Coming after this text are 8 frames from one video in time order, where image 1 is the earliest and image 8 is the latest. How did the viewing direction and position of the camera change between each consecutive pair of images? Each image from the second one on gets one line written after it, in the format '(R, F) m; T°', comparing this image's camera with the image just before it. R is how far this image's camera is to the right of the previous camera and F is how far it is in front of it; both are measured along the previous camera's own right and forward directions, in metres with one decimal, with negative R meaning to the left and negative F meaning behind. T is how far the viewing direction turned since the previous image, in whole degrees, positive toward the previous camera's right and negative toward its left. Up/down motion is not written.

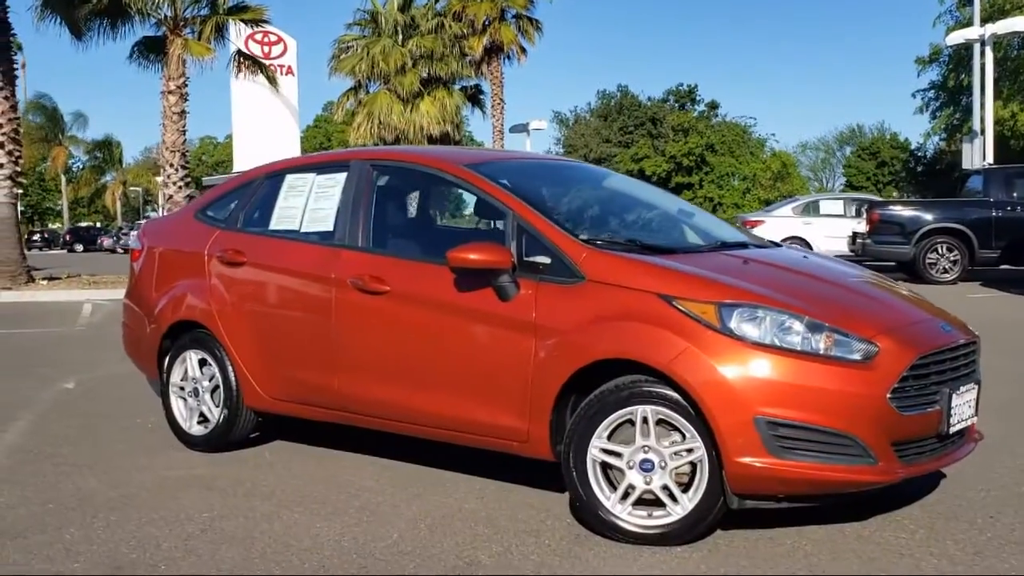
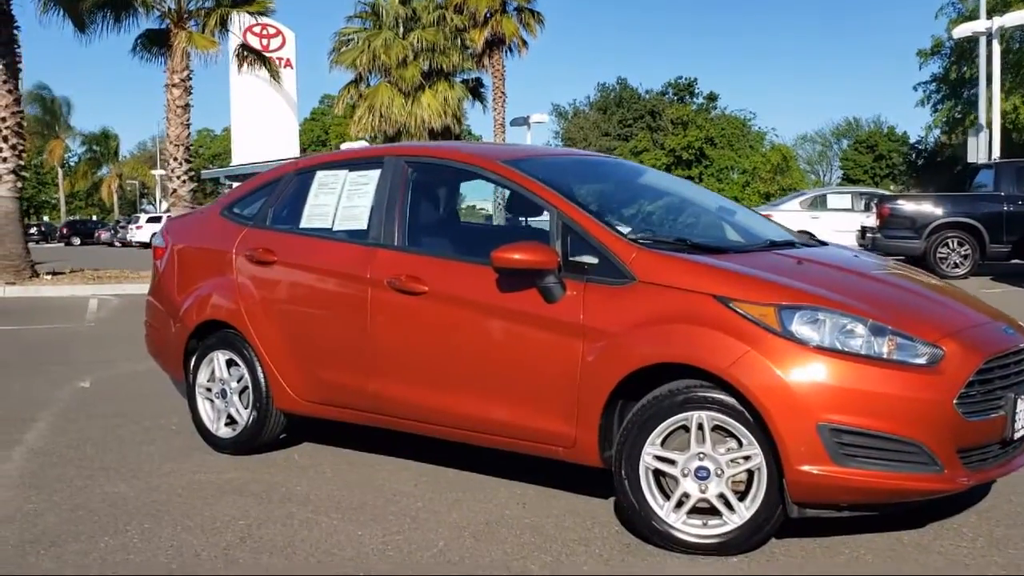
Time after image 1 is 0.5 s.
(-0.2, +0.1) m; 0°
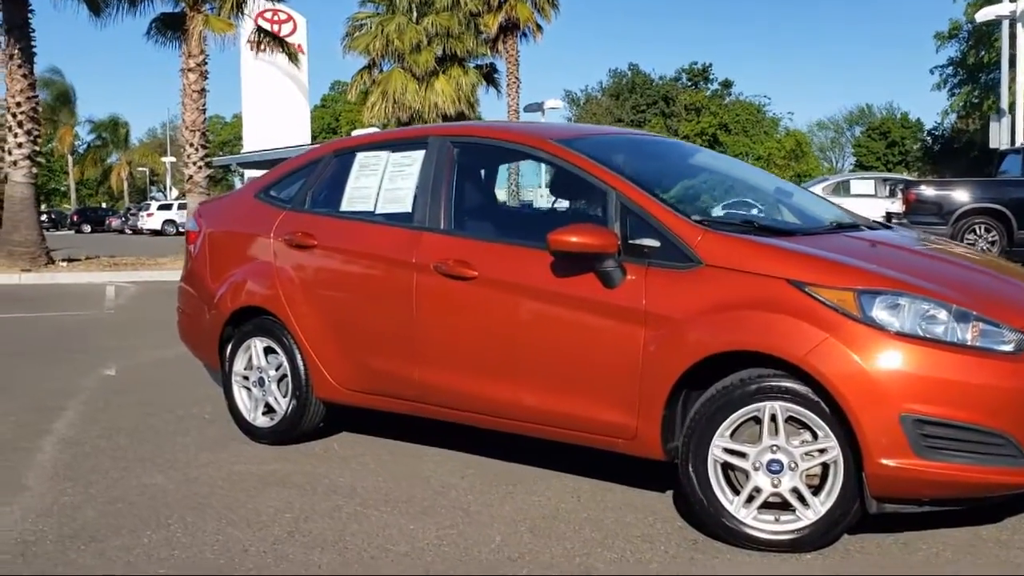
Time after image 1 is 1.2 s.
(-0.2, +0.2) m; 0°
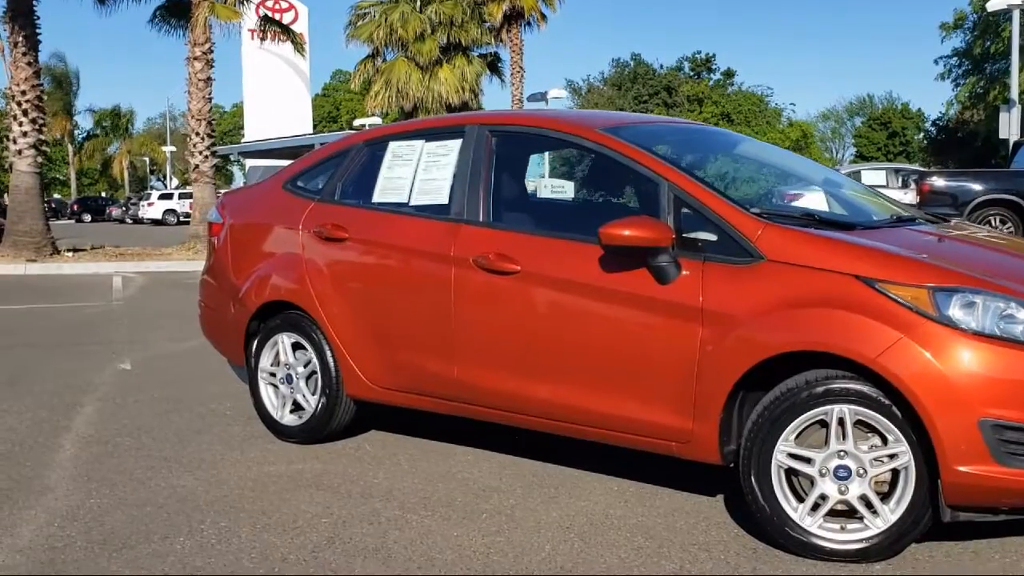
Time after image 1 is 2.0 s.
(-0.2, +0.2) m; 0°
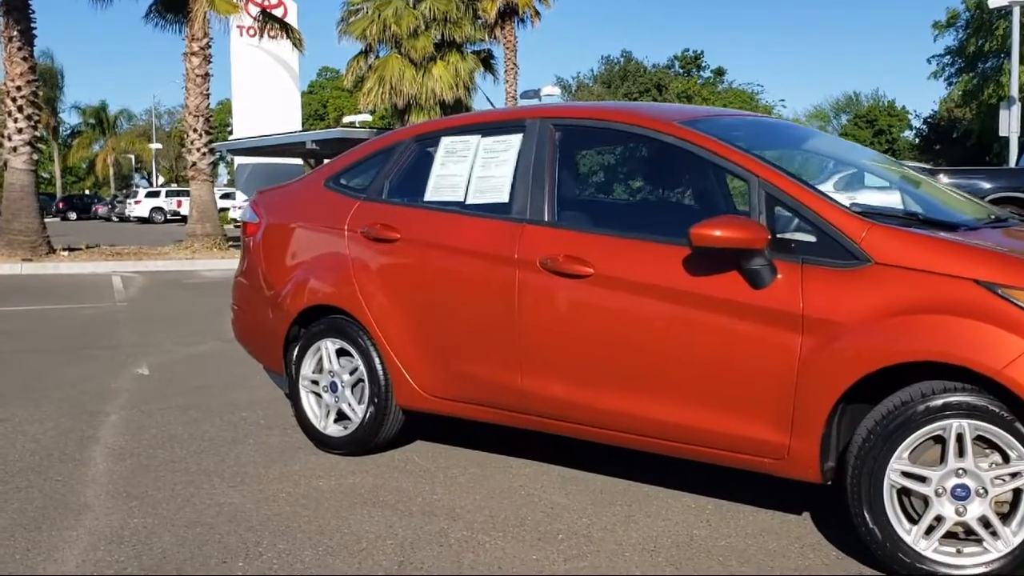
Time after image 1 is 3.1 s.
(-0.3, +0.3) m; +1°
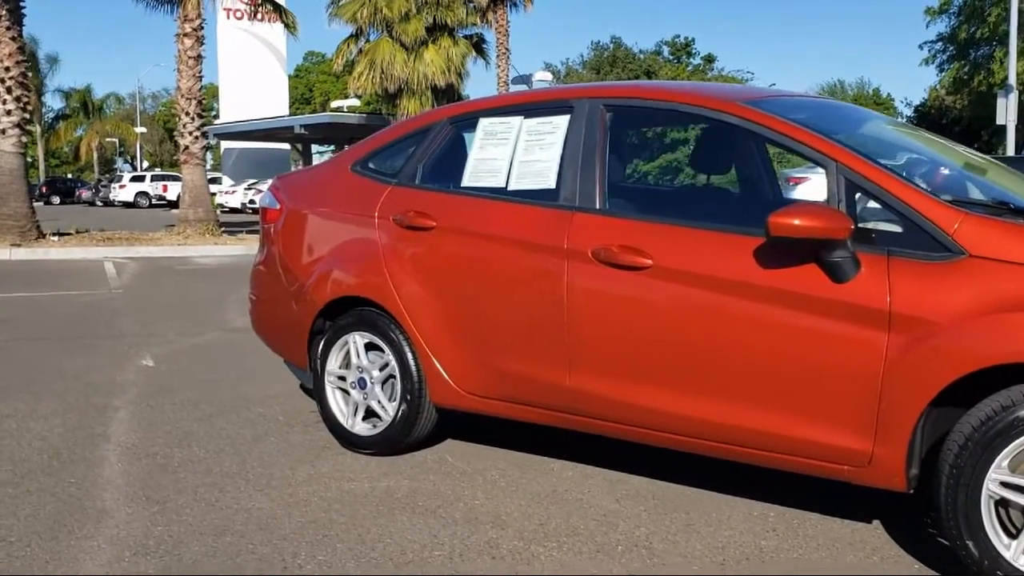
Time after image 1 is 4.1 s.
(-0.2, +0.3) m; +1°
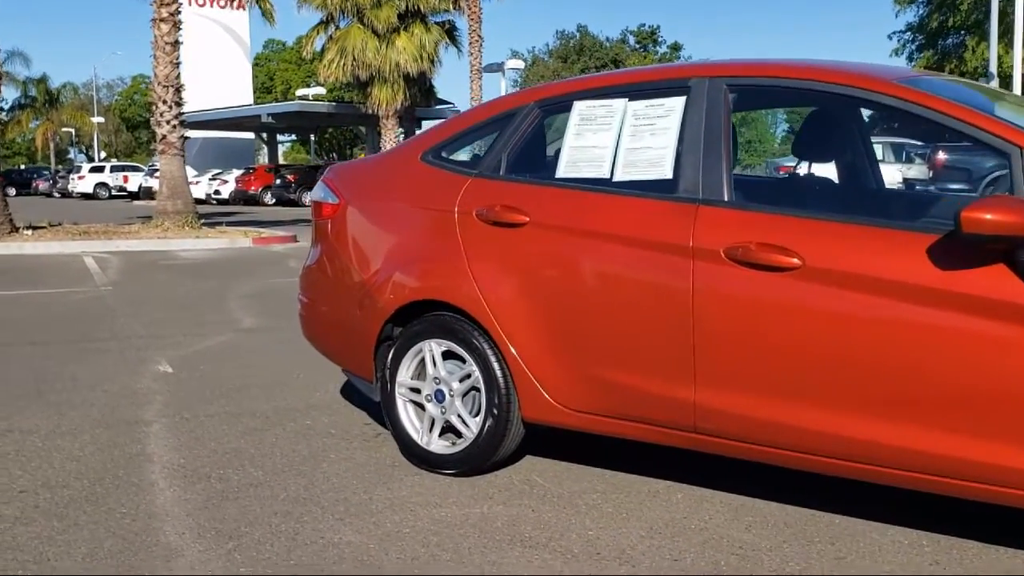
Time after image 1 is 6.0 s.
(-0.5, +0.5) m; +2°
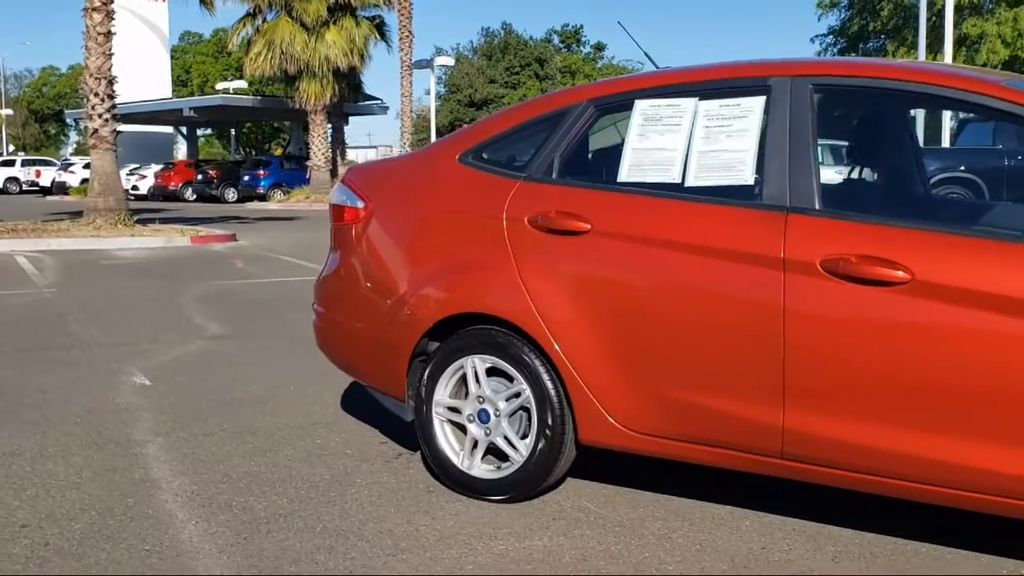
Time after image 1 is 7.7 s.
(-0.5, +0.3) m; +4°
